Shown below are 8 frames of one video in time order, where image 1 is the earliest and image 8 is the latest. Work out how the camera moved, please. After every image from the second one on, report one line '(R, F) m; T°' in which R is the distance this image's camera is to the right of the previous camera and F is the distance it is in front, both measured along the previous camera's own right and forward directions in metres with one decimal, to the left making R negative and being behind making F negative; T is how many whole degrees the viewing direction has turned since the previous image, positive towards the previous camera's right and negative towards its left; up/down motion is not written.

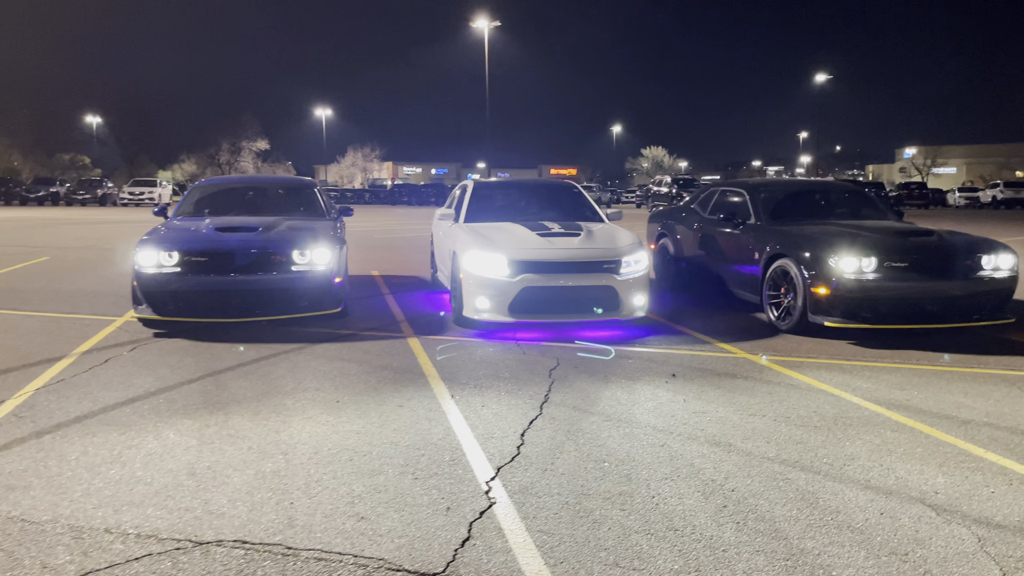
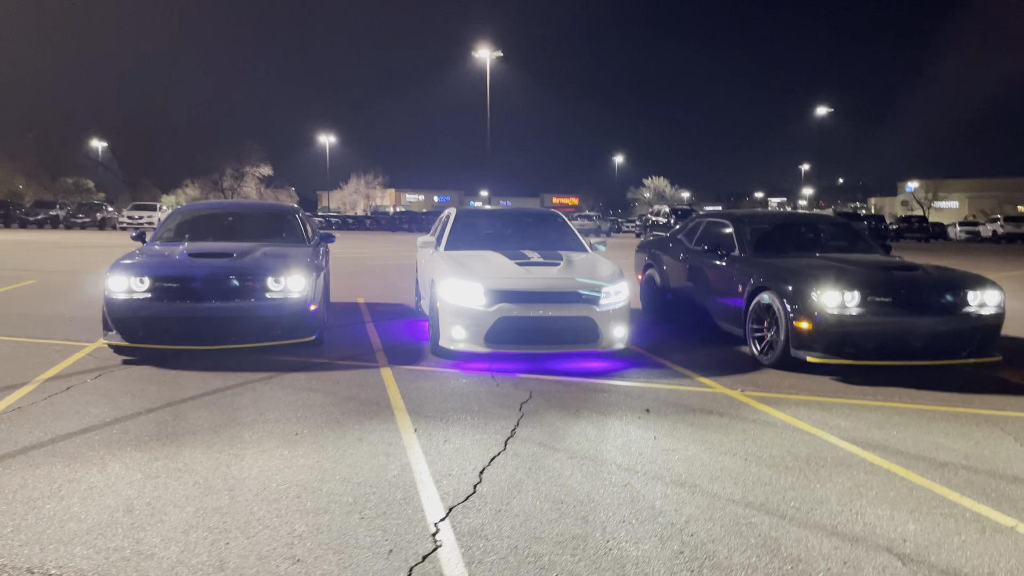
(+0.2, +0.1) m; 0°
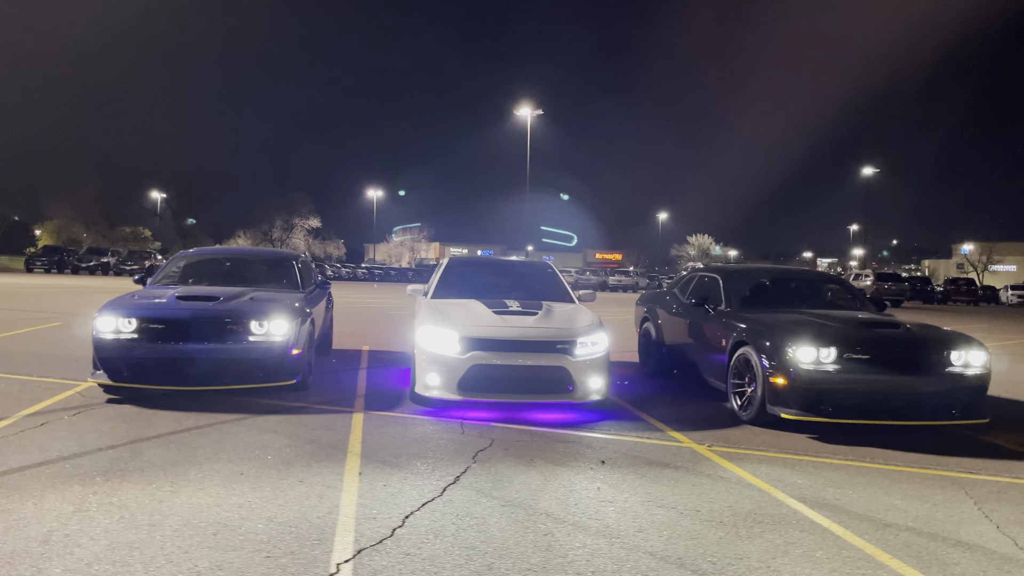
(+0.5, 0.0) m; -3°
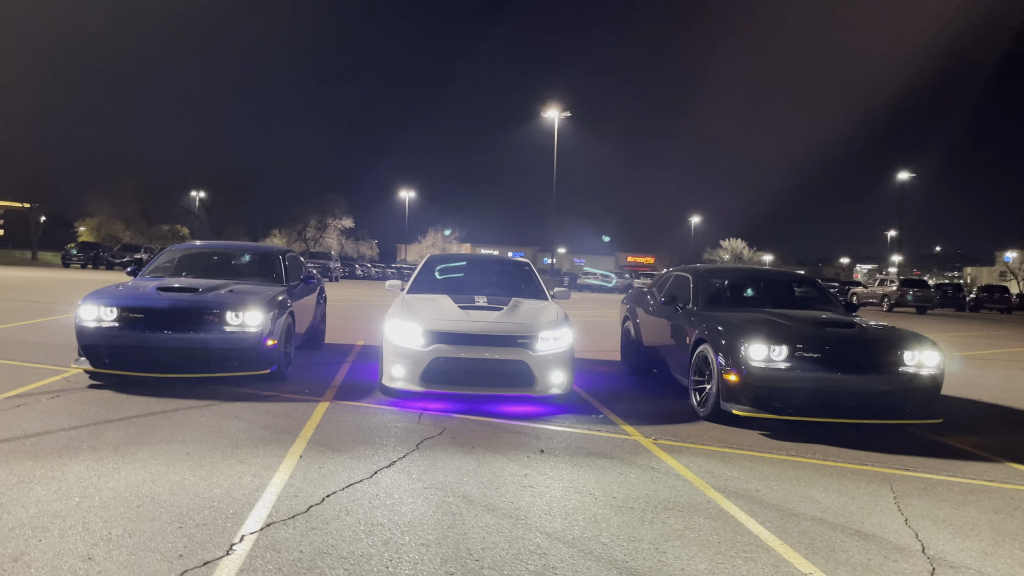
(+0.5, -0.2) m; -2°
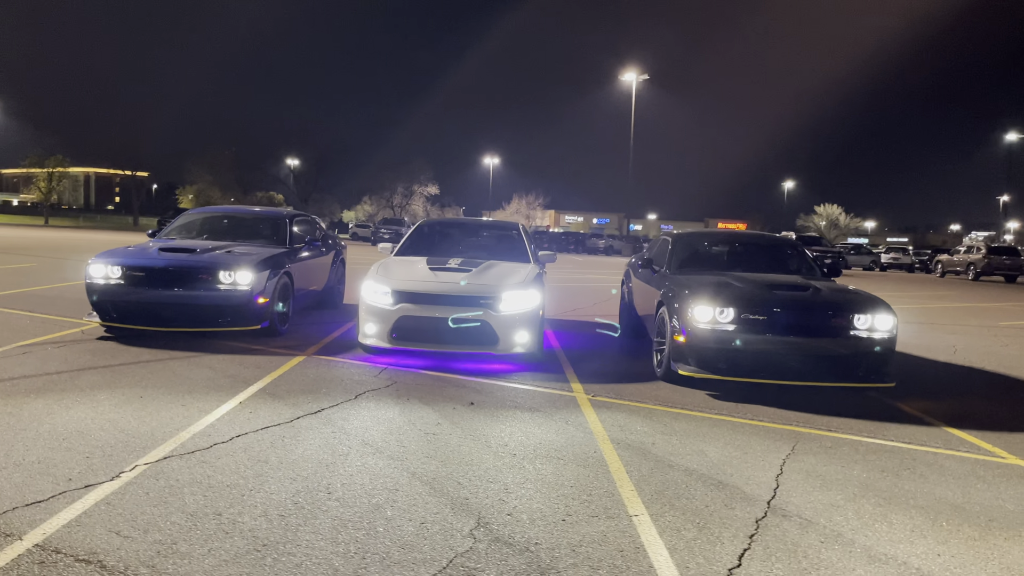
(+1.0, -0.2) m; -6°
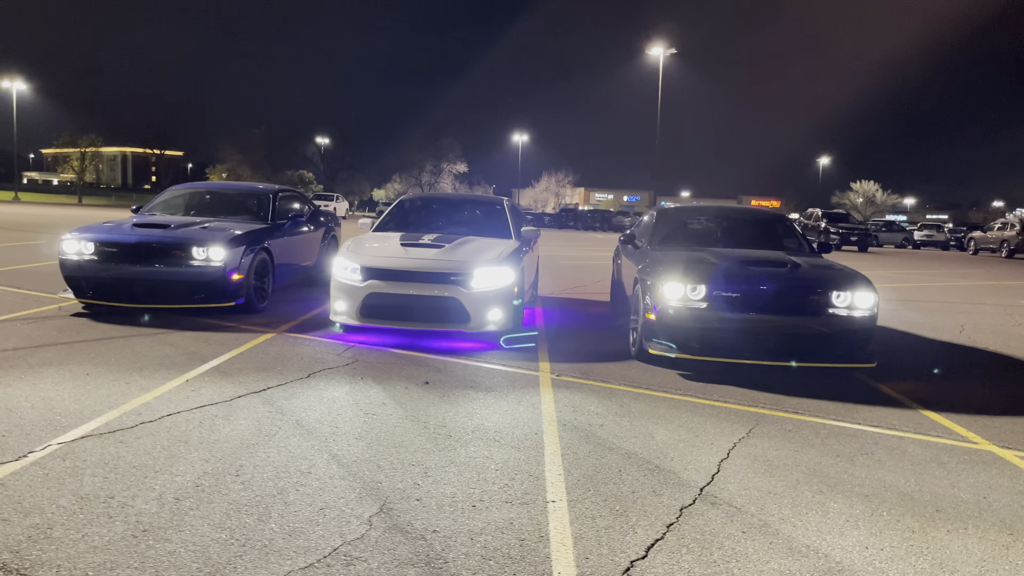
(+0.5, +0.2) m; -2°
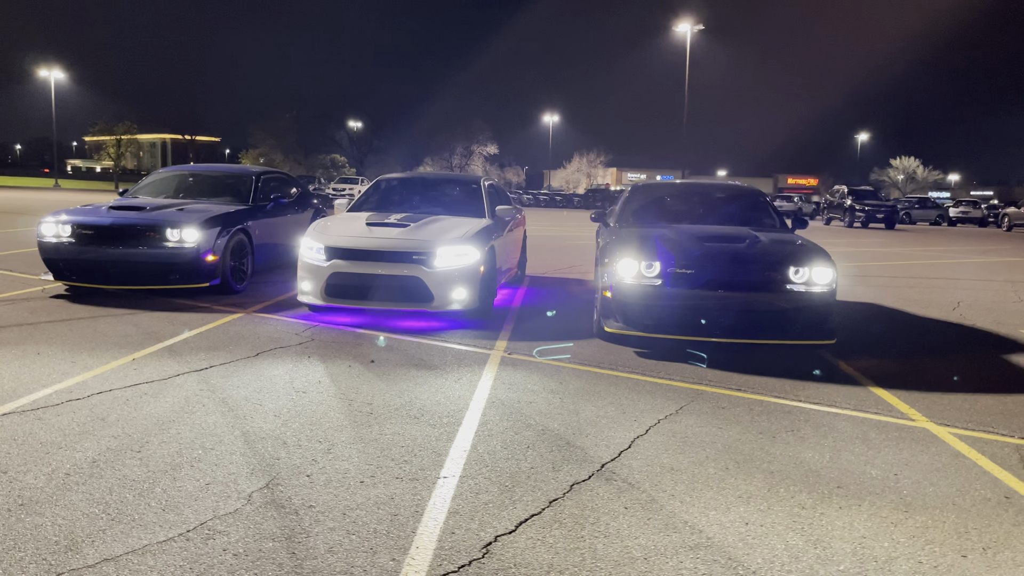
(+0.6, 0.0) m; -2°
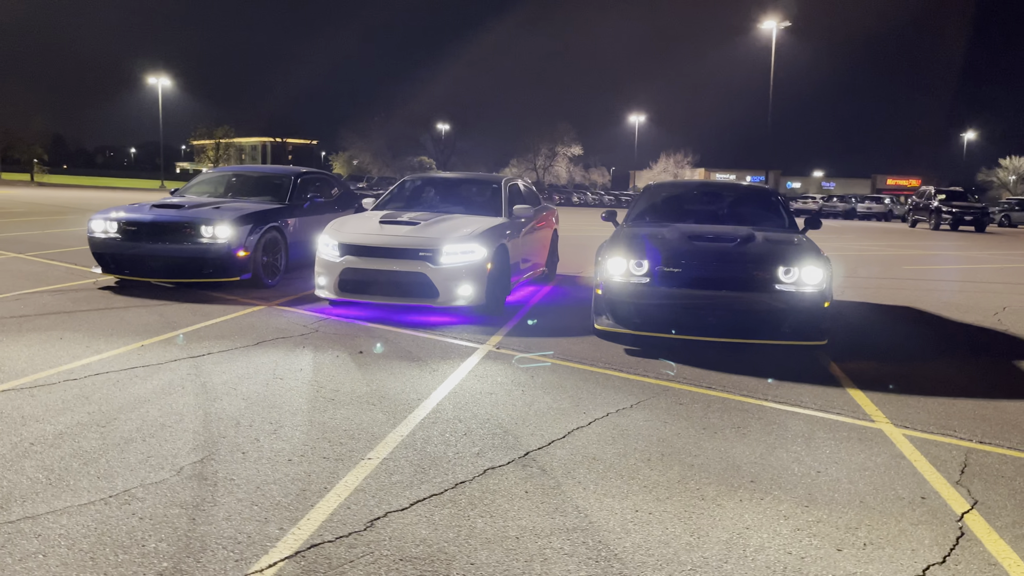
(+0.7, -0.1) m; -6°
